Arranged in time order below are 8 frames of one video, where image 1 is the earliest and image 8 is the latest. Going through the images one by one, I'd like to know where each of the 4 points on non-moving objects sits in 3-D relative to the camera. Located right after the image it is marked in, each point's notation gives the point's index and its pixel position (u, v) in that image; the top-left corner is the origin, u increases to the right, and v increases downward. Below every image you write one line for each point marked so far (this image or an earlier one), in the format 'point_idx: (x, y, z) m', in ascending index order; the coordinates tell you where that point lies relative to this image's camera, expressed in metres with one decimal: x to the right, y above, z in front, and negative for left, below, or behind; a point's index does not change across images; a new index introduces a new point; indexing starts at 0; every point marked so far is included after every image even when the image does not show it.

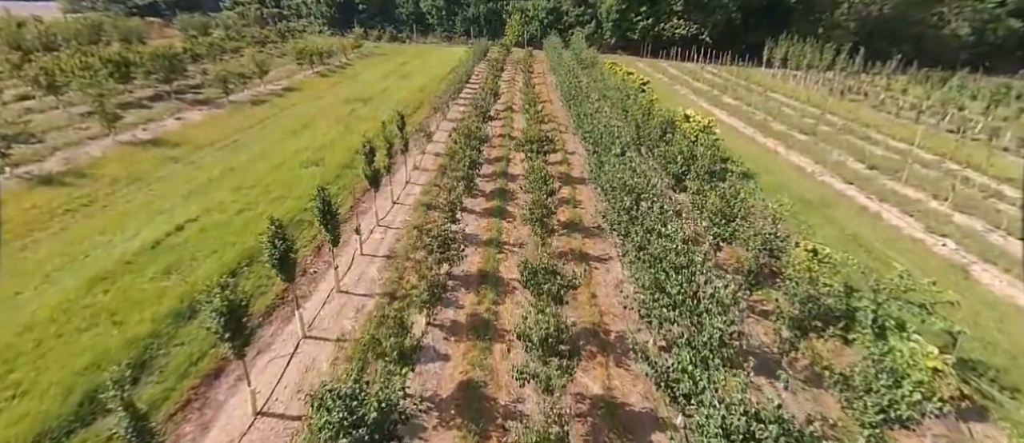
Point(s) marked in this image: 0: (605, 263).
0: (+3.2, -1.4, +15.7) m
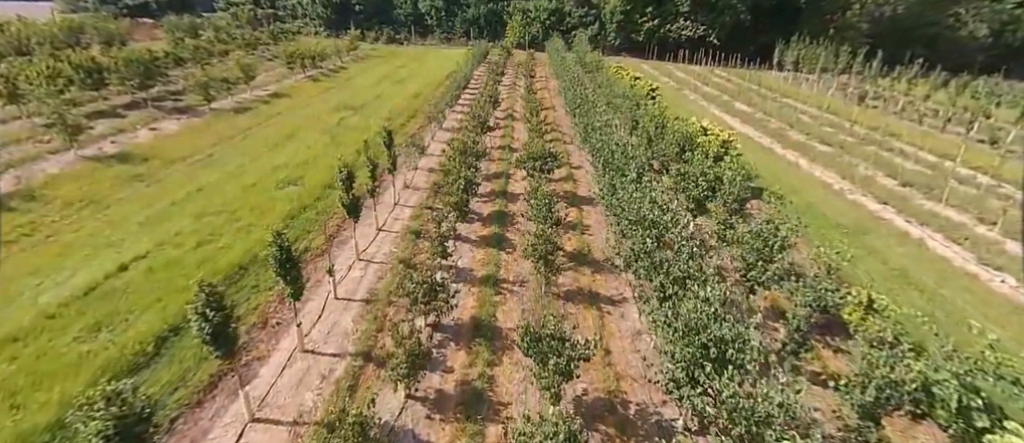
0: (+3.2, -2.5, +13.6) m
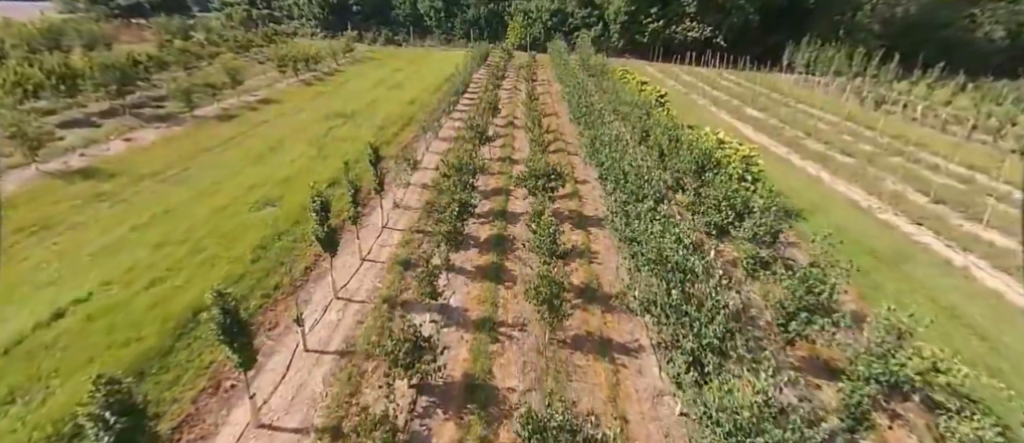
0: (+3.1, -3.5, +11.7) m
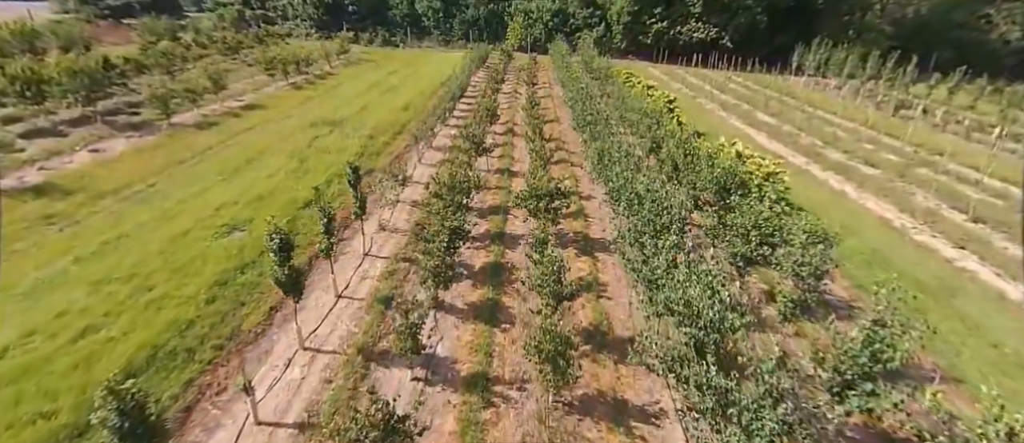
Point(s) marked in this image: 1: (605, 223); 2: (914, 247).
0: (+3.1, -4.4, +9.8) m
1: (+3.9, 0.0, +18.9) m
2: (+15.9, -1.0, +18.0) m
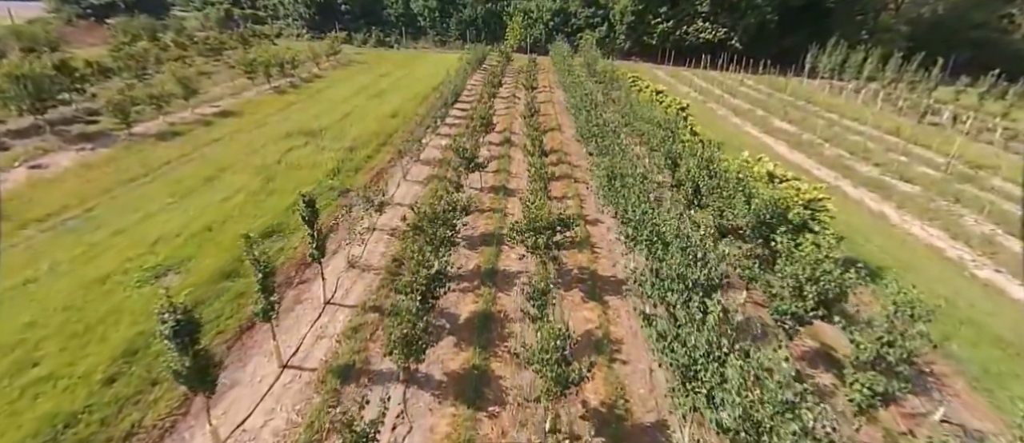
0: (+2.9, -5.6, +7.0) m
1: (+3.7, -1.2, +16.2) m
2: (+15.7, -2.2, +15.2) m
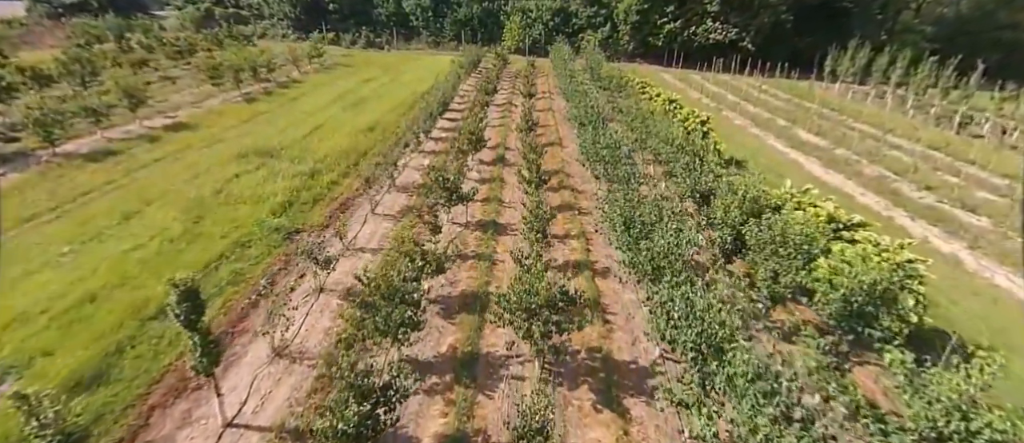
0: (+2.5, -7.3, +3.2) m
1: (+3.3, -2.9, +12.3) m
2: (+15.4, -3.9, +11.4) m
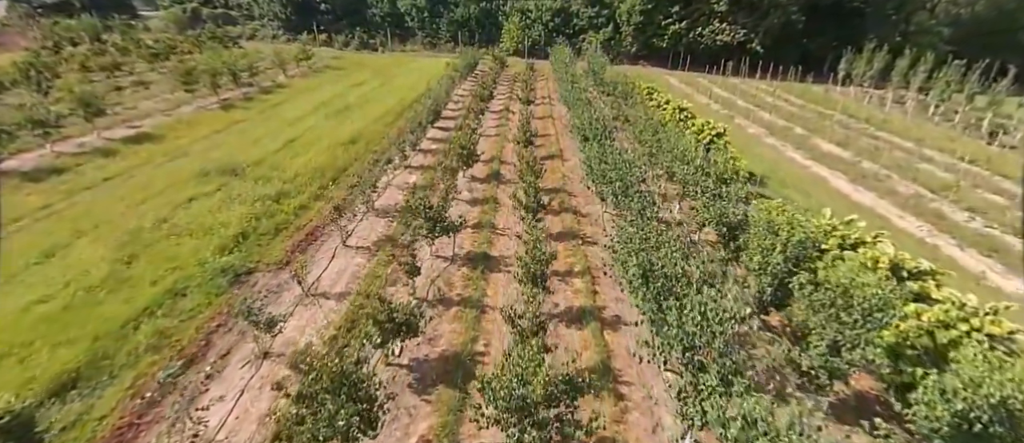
0: (+2.2, -8.4, +0.7) m
1: (+3.1, -4.0, +9.8) m
2: (+15.1, -5.1, +8.9) m
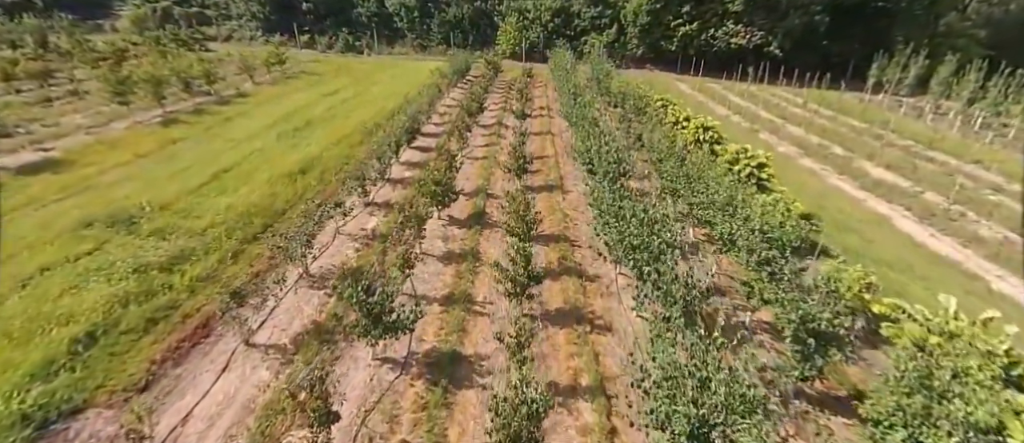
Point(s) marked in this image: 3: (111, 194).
0: (+1.7, -10.5, -4.1) m
1: (+2.5, -6.1, +5.1) m
2: (+14.6, -7.2, +4.1) m
3: (-15.1, +1.0, +16.9) m
